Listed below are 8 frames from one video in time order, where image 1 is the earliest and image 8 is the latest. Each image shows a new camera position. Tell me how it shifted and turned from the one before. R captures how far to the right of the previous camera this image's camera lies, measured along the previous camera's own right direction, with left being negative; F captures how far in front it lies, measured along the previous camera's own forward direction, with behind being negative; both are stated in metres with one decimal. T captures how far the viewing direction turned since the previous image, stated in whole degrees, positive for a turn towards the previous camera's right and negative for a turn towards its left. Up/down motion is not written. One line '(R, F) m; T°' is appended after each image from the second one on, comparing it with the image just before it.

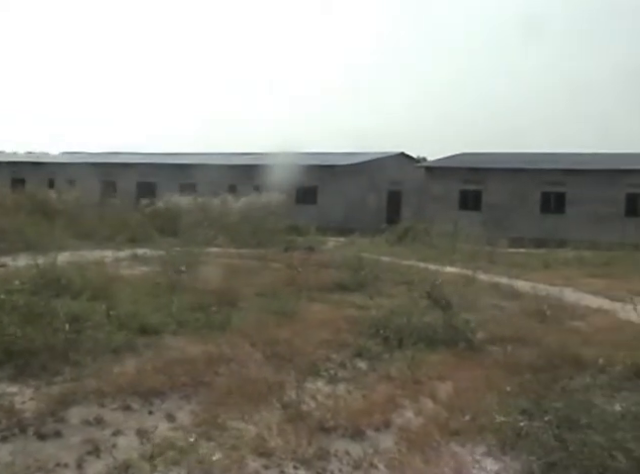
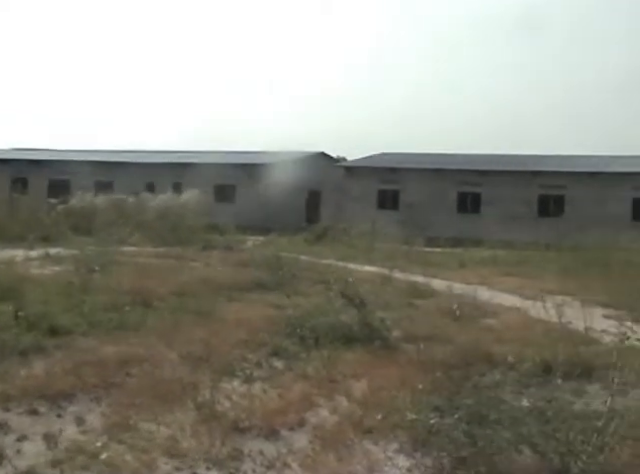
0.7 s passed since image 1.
(+0.4, 0.0) m; +4°
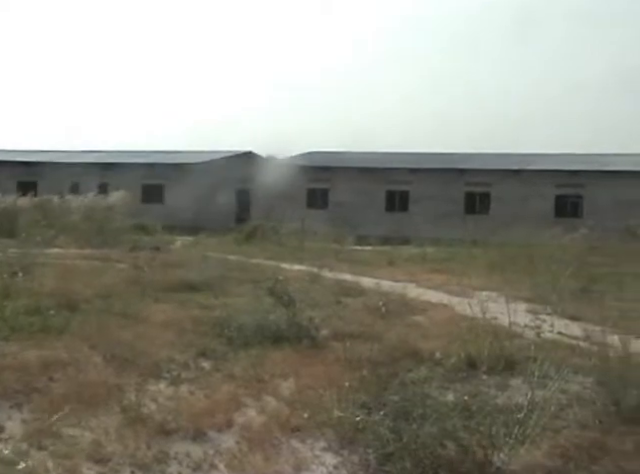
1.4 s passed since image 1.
(+0.4, 0.0) m; +3°
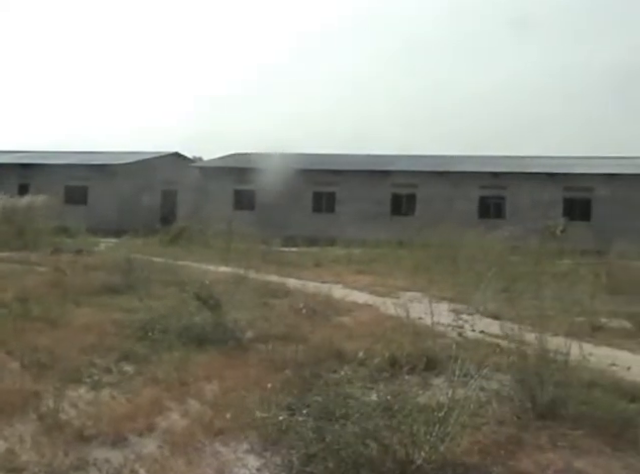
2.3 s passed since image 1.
(+0.4, 0.0) m; +4°
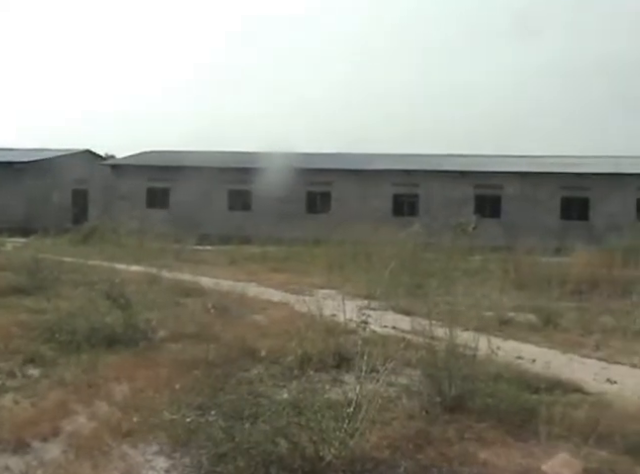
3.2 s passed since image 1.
(+0.5, 0.0) m; +4°
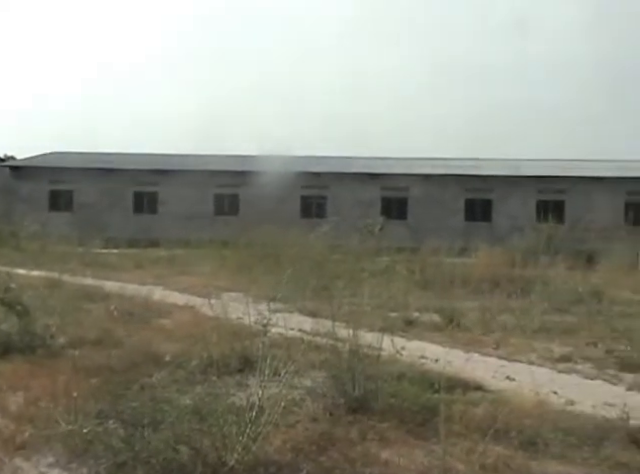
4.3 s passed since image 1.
(+0.5, 0.0) m; +4°
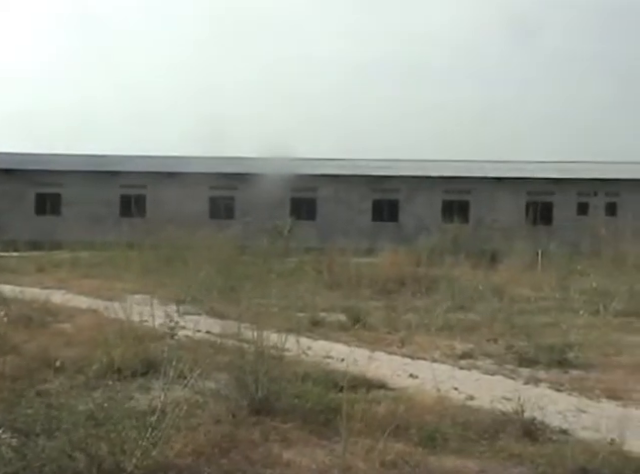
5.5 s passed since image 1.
(+0.6, 0.0) m; +4°
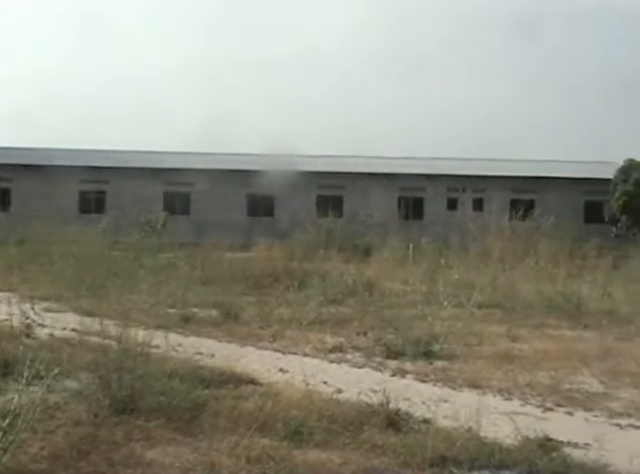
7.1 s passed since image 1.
(+0.7, 0.0) m; +6°
